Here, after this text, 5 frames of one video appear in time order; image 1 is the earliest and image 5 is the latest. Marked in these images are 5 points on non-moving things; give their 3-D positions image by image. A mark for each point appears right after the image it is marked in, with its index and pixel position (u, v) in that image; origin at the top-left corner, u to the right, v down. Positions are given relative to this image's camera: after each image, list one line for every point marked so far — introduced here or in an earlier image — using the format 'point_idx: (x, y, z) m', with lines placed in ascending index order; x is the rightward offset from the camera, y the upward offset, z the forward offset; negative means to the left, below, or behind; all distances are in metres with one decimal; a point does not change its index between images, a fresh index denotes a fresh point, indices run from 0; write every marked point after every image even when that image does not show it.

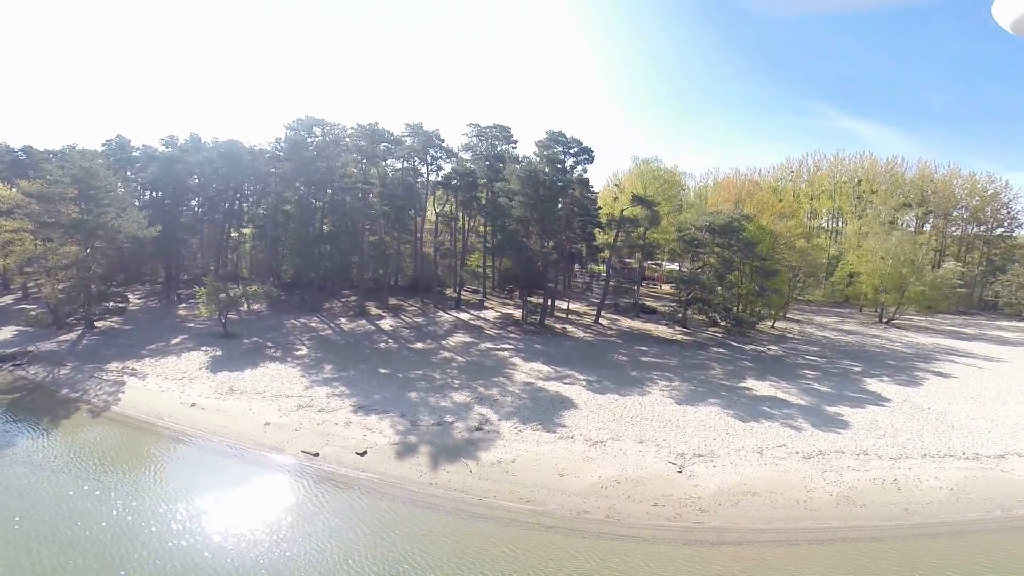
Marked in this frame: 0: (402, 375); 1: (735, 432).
0: (-4.3, -3.6, +18.7) m
1: (+6.4, -4.1, +13.2) m
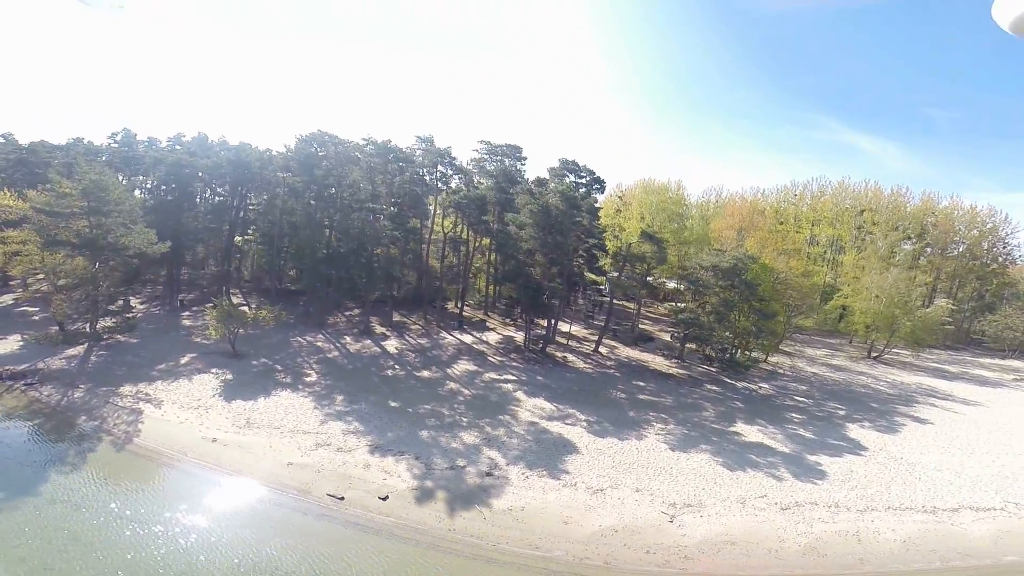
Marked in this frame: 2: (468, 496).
0: (-4.2, -5.3, +19.9) m
1: (+6.6, -6.0, +14.6) m
2: (-1.4, -6.3, +14.3) m
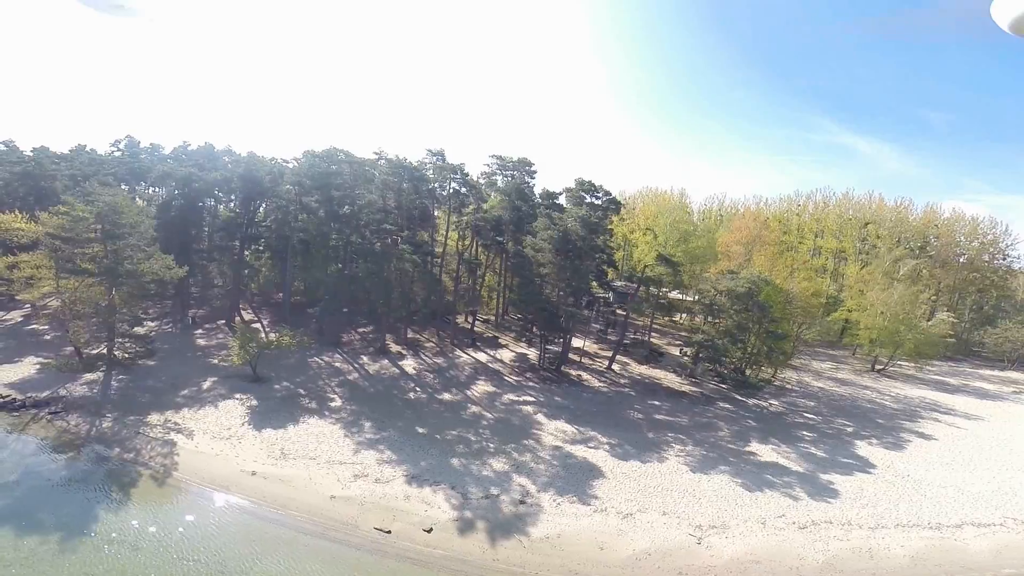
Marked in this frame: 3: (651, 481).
0: (-3.1, -6.6, +20.7) m
1: (+7.7, -7.1, +15.6) m
2: (-0.2, -7.7, +15.2) m
3: (+5.0, -7.0, +17.0) m
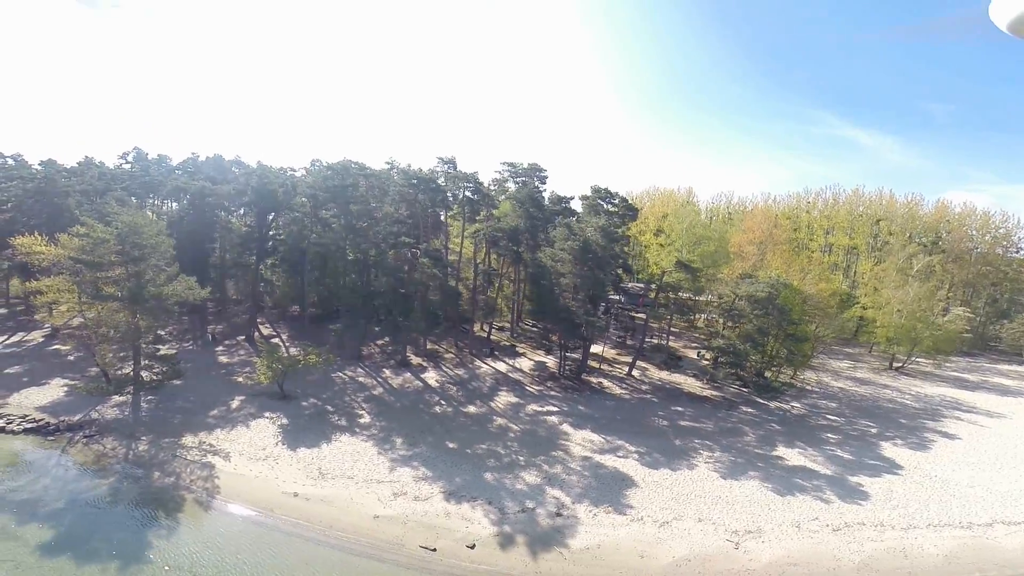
0: (-1.8, -7.4, +21.3) m
1: (+9.1, -7.5, +16.1) m
2: (+1.1, -8.4, +15.8) m
3: (+6.4, -7.5, +17.5) m
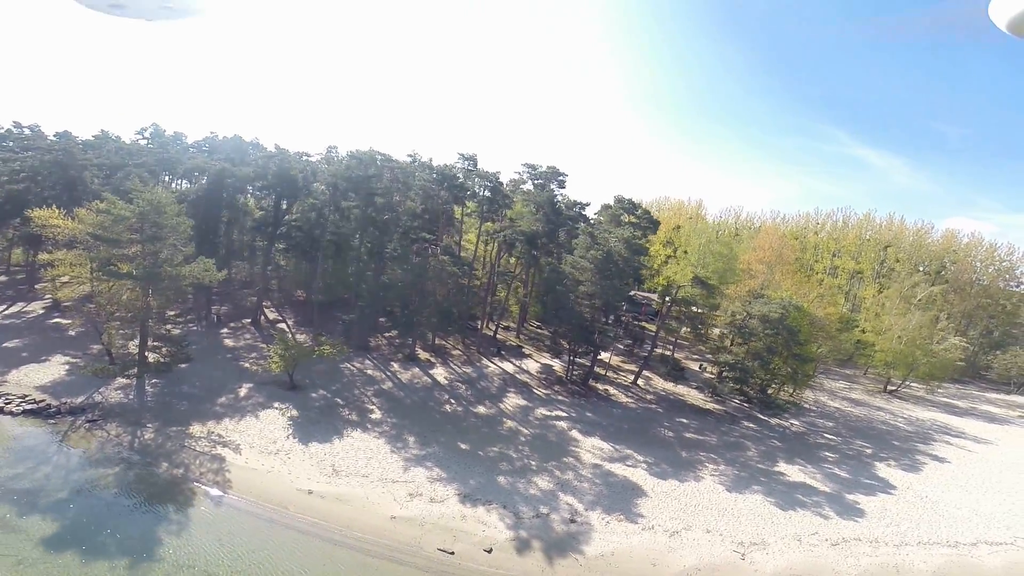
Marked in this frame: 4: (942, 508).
0: (-1.3, -7.8, +21.8) m
1: (+9.7, -8.5, +17.1) m
2: (+1.7, -9.0, +16.4) m
3: (+7.0, -8.3, +18.3) m
4: (+16.5, -8.3, +18.1) m
